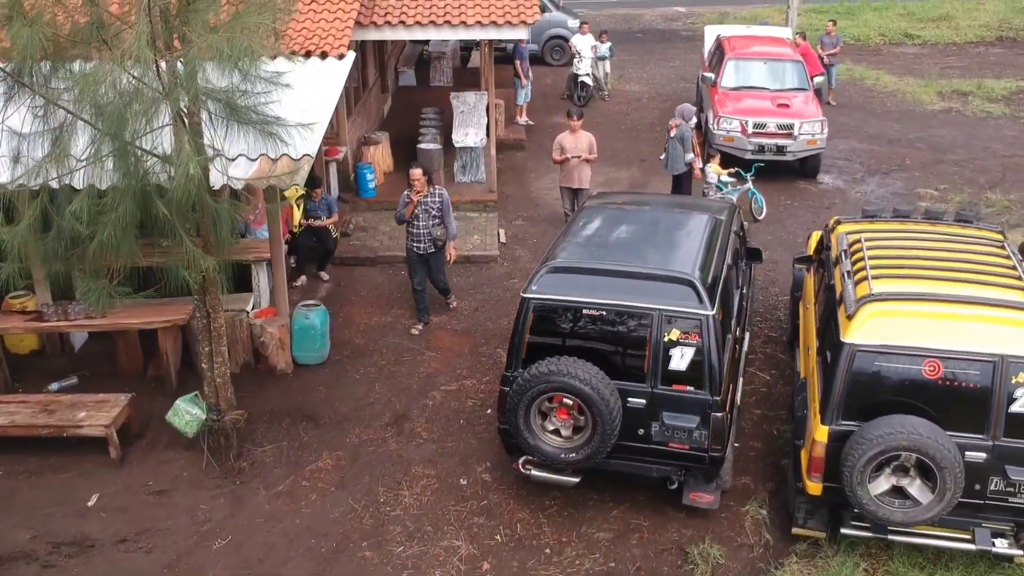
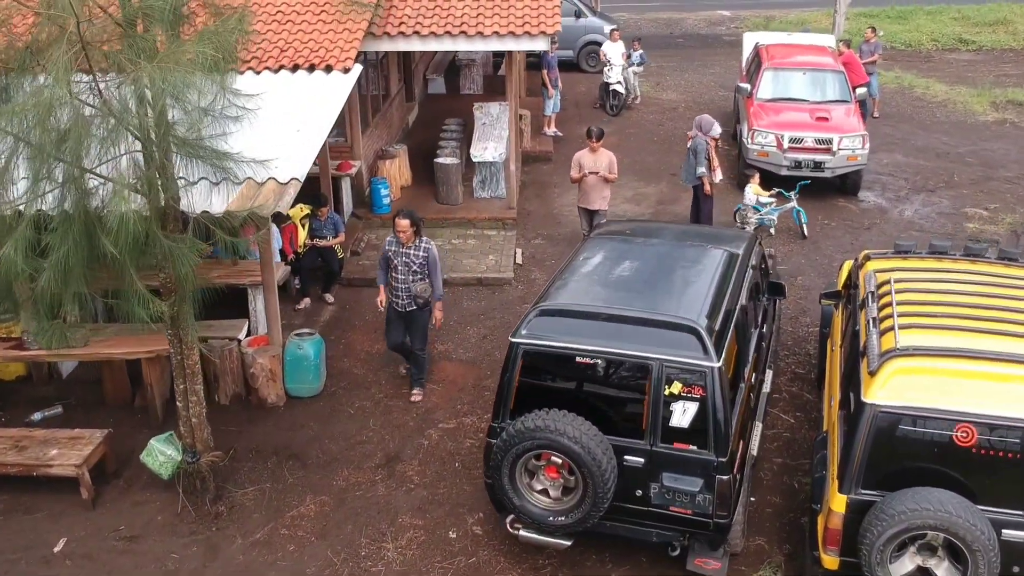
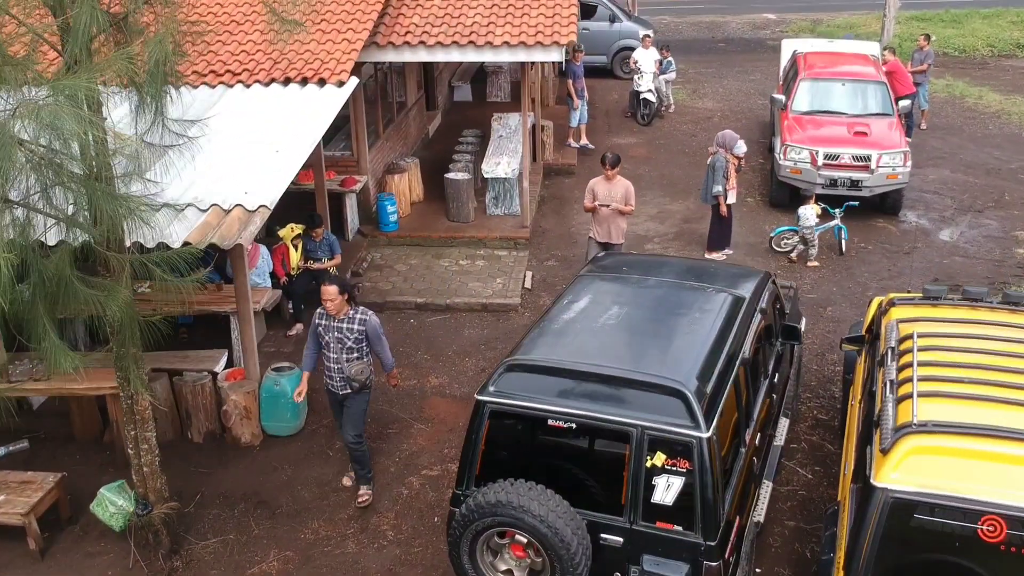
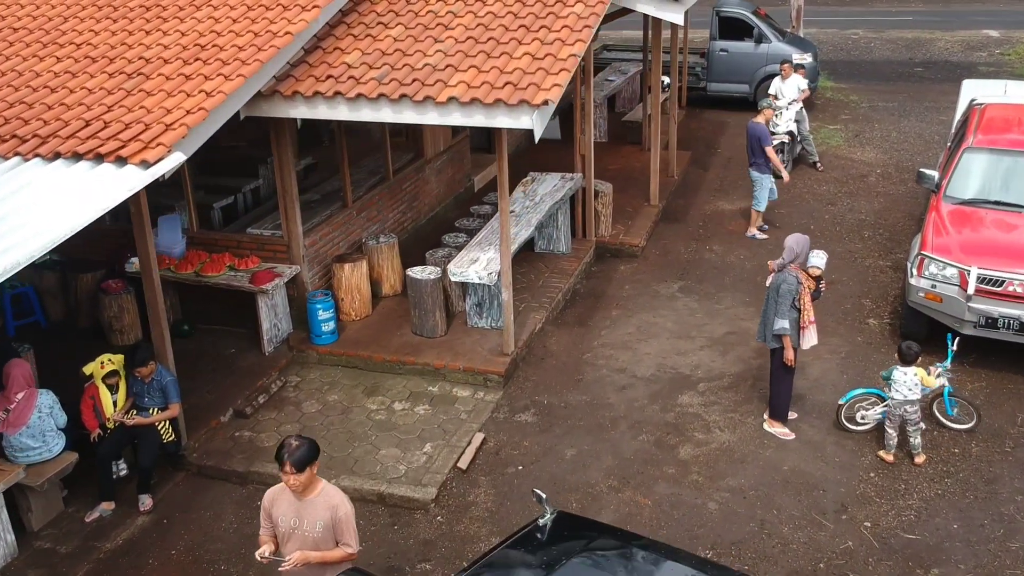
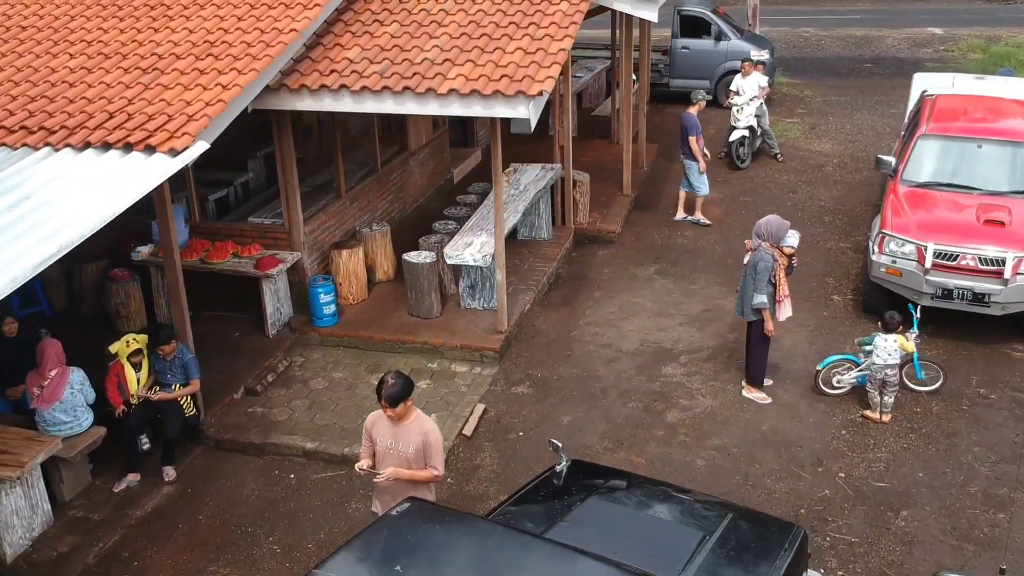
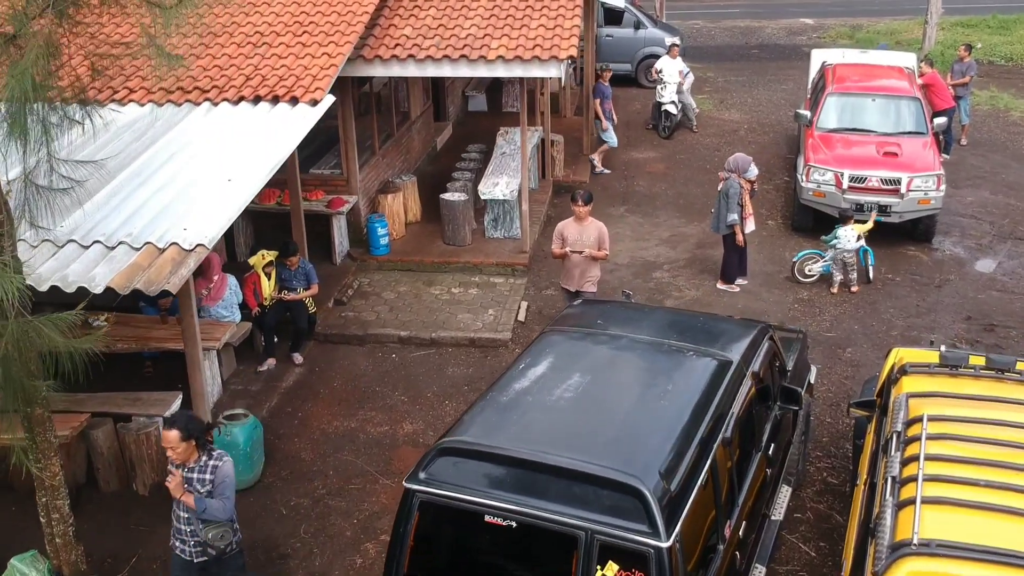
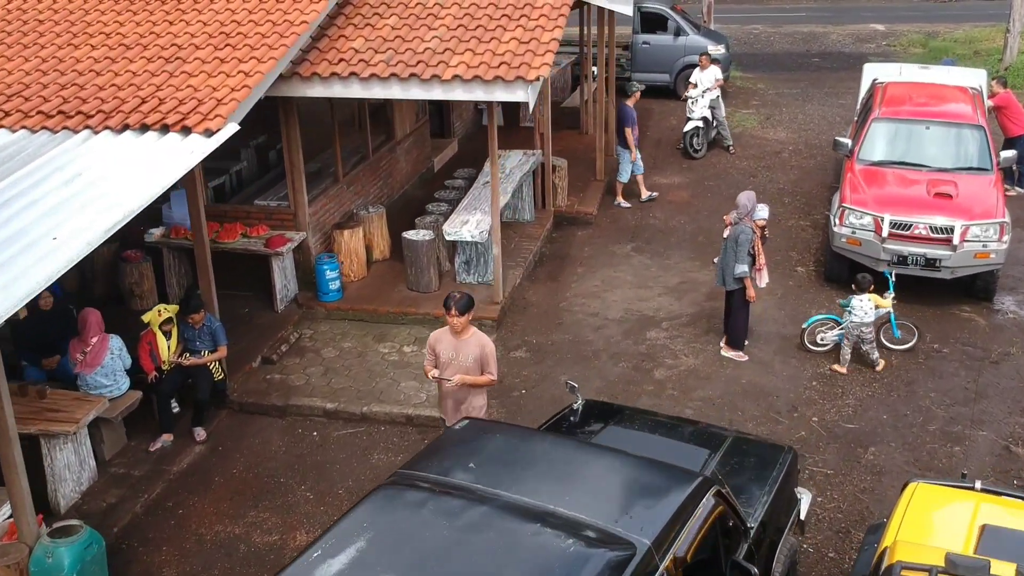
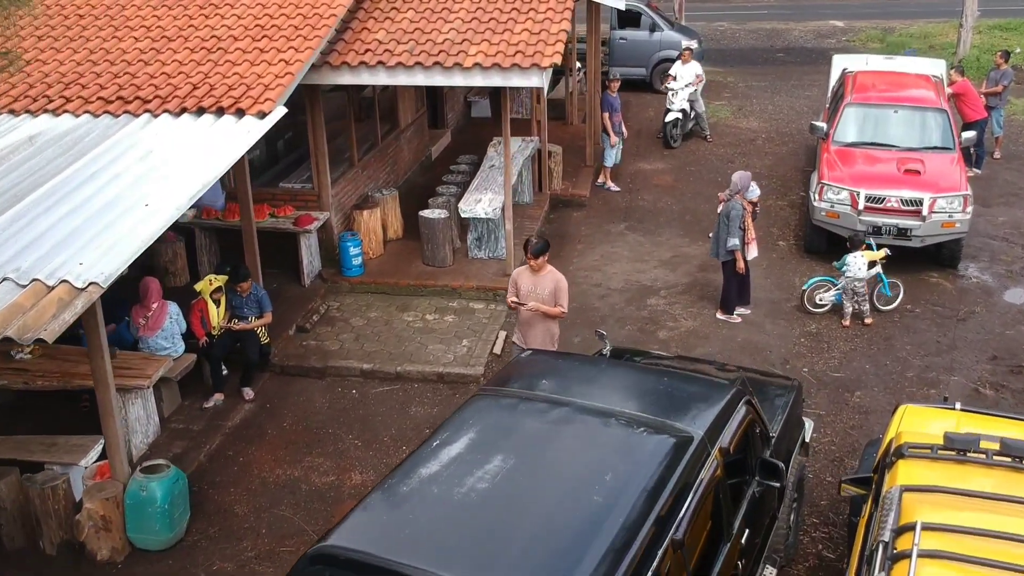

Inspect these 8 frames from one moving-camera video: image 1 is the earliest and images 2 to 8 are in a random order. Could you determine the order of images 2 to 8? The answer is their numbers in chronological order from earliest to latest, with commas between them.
2, 3, 6, 8, 7, 5, 4
